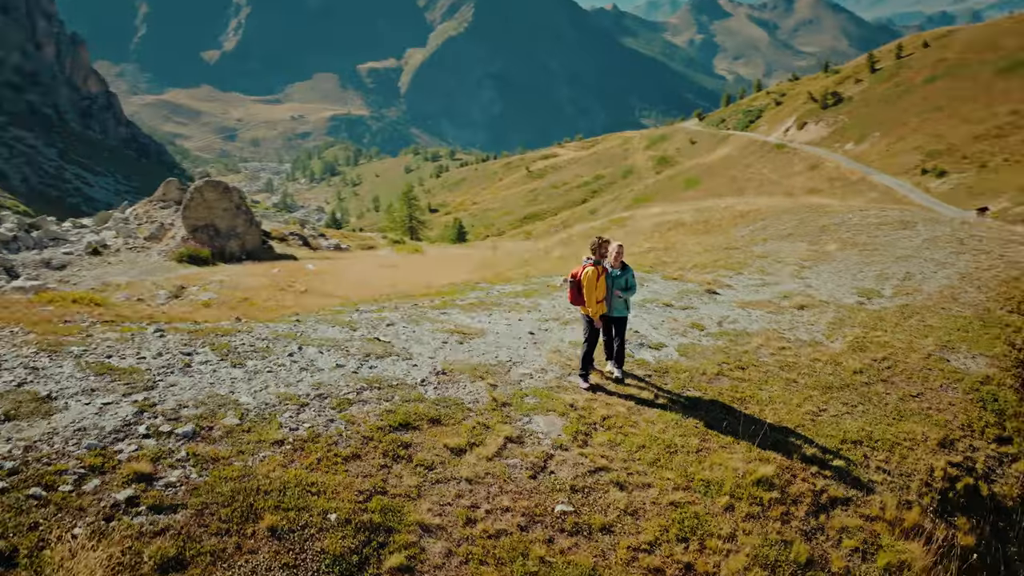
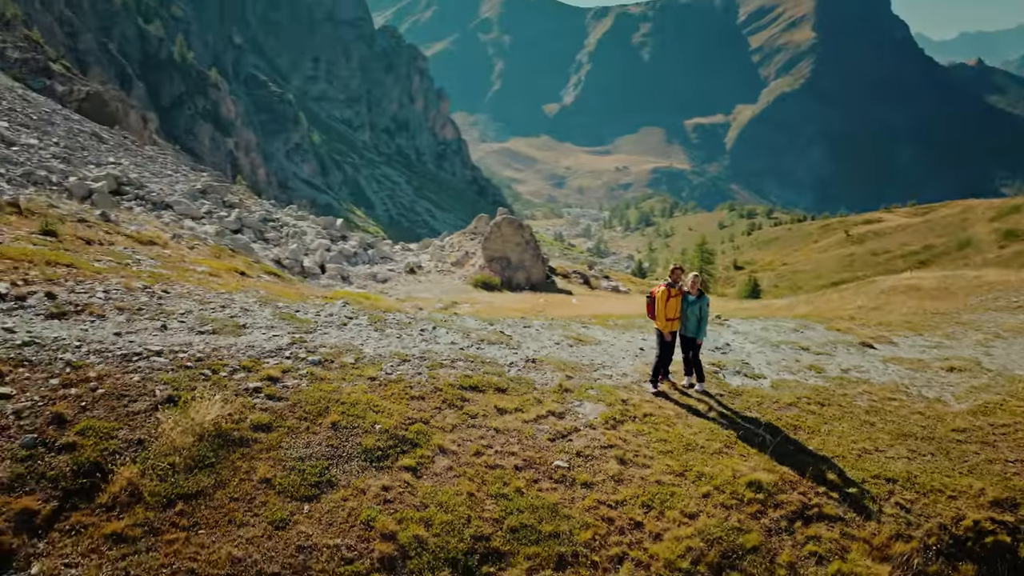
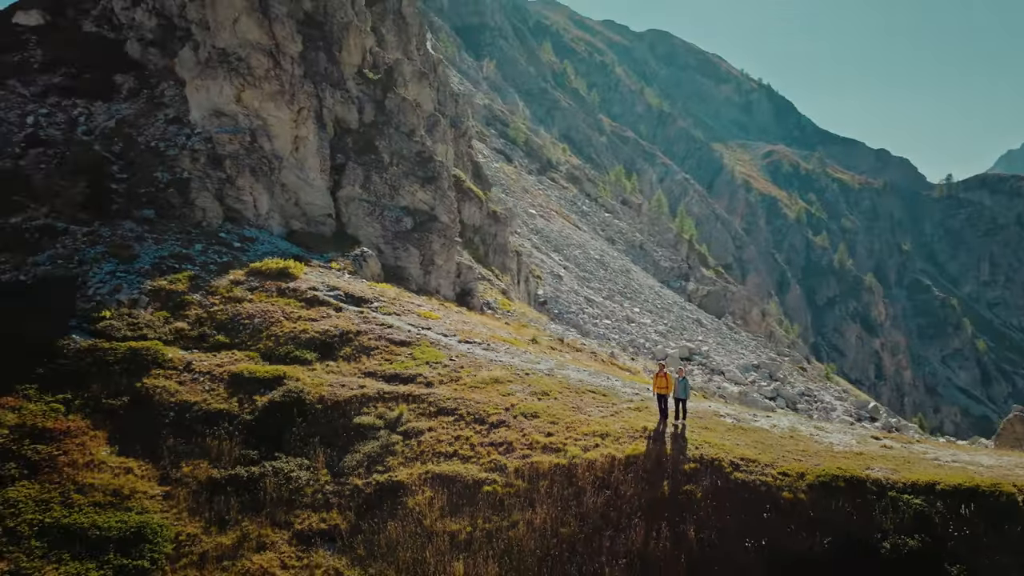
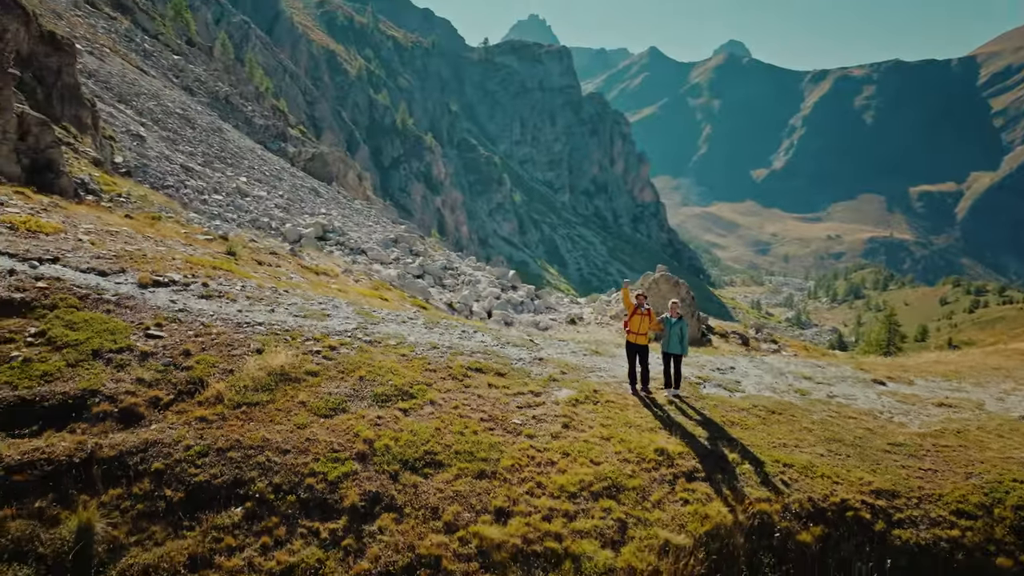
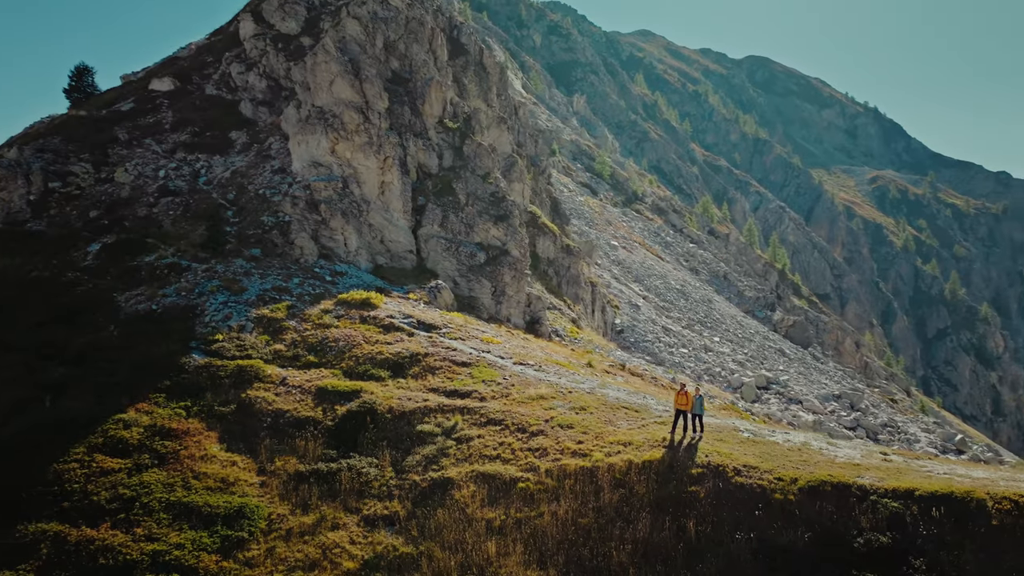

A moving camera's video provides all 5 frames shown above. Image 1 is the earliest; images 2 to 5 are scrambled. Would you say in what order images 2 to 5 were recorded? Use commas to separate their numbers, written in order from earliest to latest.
2, 4, 3, 5
